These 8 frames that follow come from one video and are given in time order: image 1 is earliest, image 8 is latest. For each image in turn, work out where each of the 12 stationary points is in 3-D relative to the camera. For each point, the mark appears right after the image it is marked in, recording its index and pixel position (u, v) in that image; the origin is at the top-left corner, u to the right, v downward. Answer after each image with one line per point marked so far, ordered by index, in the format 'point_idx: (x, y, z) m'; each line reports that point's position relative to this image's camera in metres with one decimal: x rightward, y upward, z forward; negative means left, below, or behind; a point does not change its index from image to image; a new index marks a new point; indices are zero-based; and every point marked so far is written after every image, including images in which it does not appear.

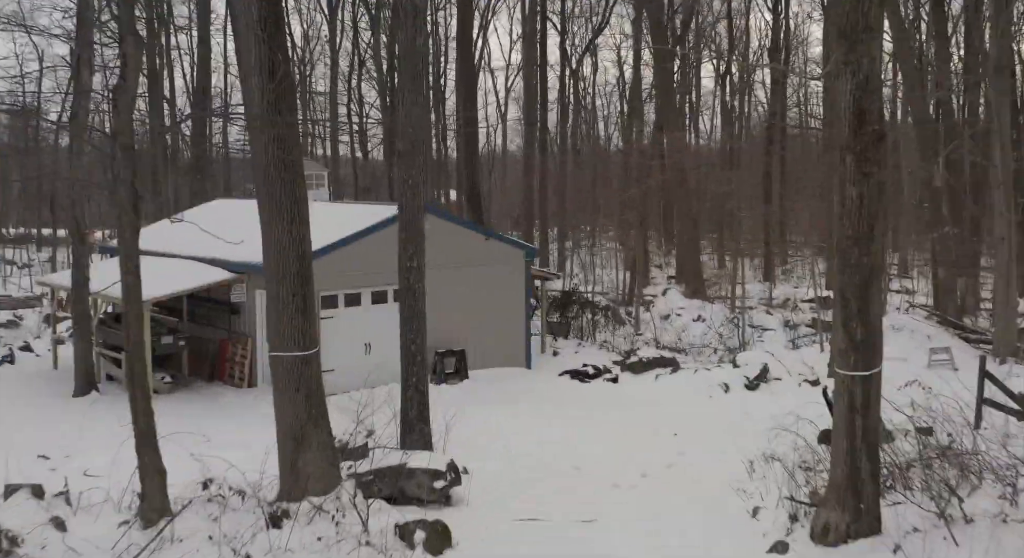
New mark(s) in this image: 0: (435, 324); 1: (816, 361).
0: (-1.2, -0.8, +13.9) m
1: (+5.2, -1.4, +15.2) m
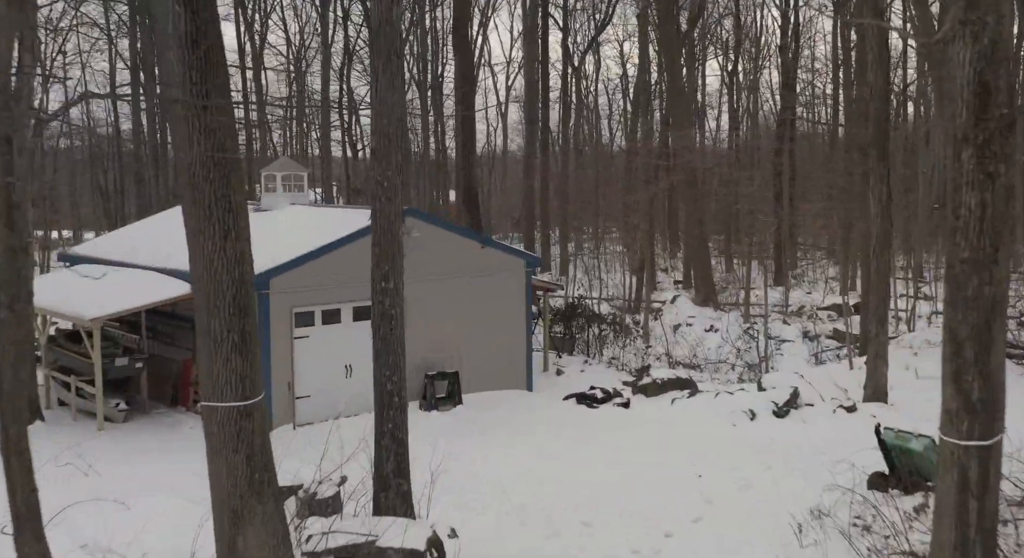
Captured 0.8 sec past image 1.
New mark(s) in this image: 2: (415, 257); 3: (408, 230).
0: (-1.2, -0.9, +12.5) m
1: (+5.2, -1.6, +13.7) m
2: (-1.4, +0.3, +12.3) m
3: (-1.5, +0.7, +12.2) m
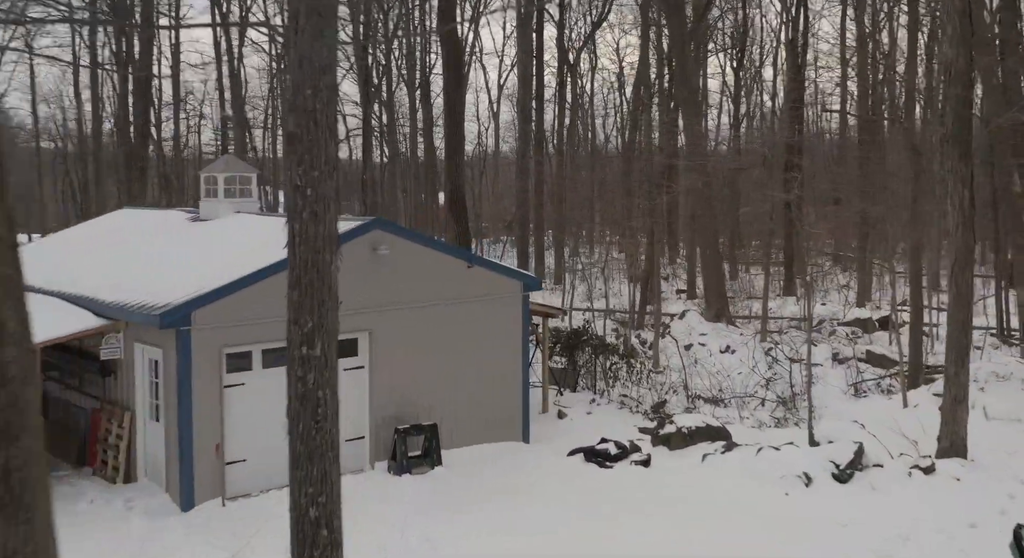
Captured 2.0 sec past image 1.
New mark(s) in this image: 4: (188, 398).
0: (-1.3, -1.3, +10.1) m
1: (+5.1, -1.9, +11.4) m
2: (-1.5, 0.0, +9.9) m
3: (-1.6, +0.4, +9.8) m
4: (-3.2, -1.2, +8.9) m
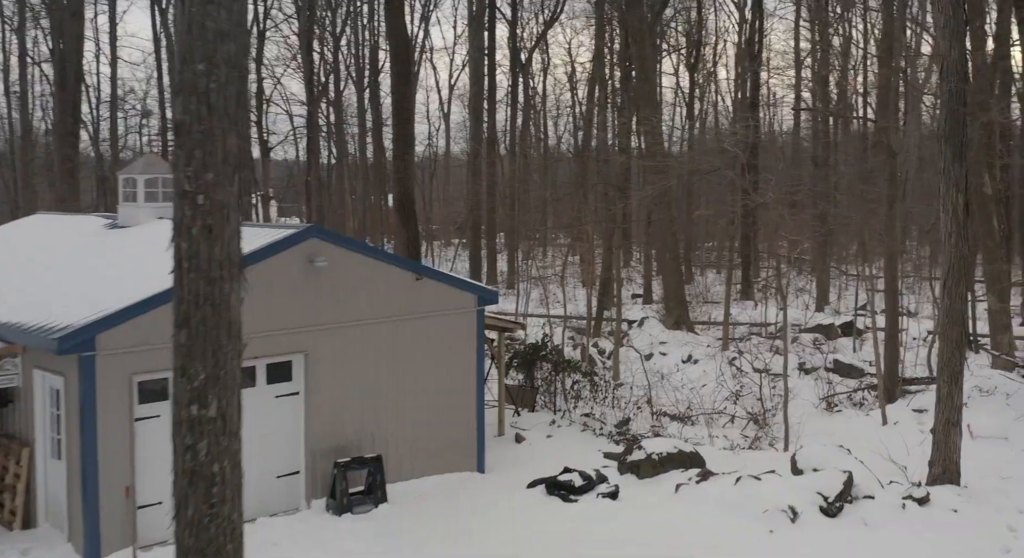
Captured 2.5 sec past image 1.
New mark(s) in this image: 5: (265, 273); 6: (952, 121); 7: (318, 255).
0: (-1.8, -1.4, +9.0) m
1: (+4.6, -2.0, +10.6) m
2: (-2.0, -0.2, +8.8) m
3: (-2.0, +0.2, +8.7) m
4: (-3.6, -1.3, +7.7) m
5: (-2.4, +0.1, +8.6) m
6: (+4.5, +1.6, +9.1) m
7: (-1.9, +0.2, +8.8) m
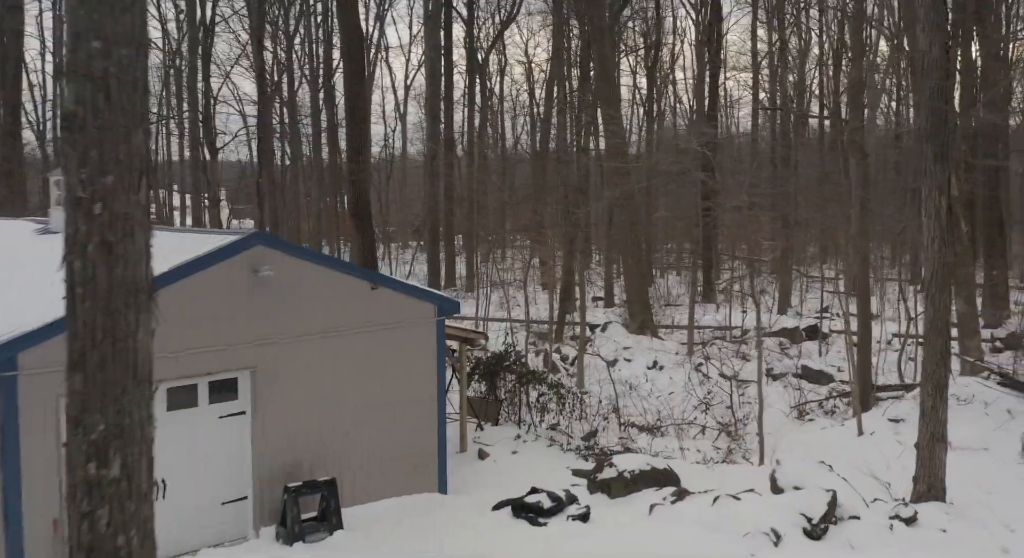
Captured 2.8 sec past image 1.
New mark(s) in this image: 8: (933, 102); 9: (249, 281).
0: (-2.1, -1.5, +8.3) m
1: (+4.2, -2.1, +10.2) m
2: (-2.3, -0.2, +8.1) m
3: (-2.3, +0.1, +8.0) m
4: (-3.9, -1.4, +6.9) m
5: (-2.8, 0.0, +7.9) m
6: (+4.1, +1.6, +8.7) m
7: (-2.3, +0.1, +8.1) m
8: (+4.1, +1.7, +8.6) m
9: (-2.4, 0.0, +8.0) m
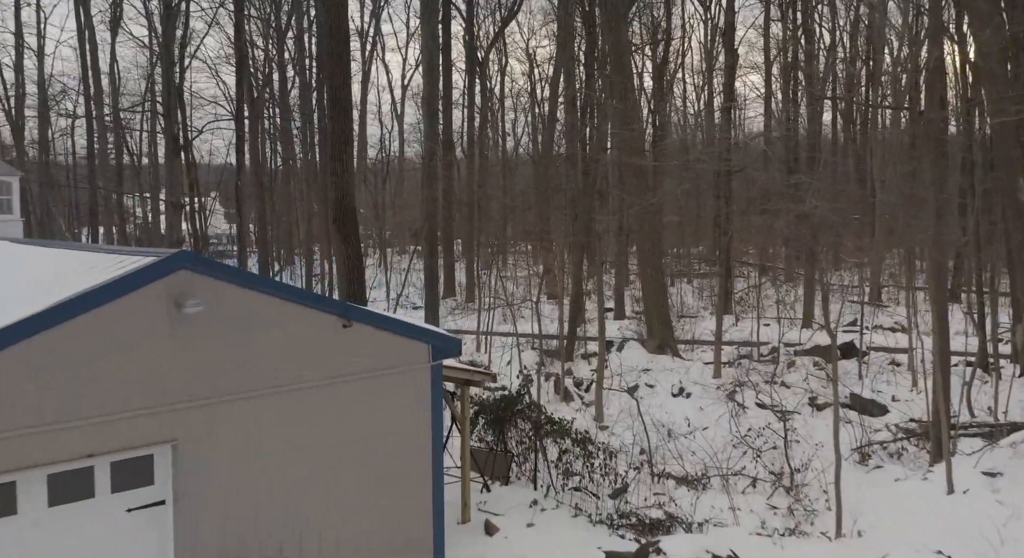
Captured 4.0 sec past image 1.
0: (-2.0, -1.7, +6.2) m
1: (+4.3, -2.3, +8.1) m
2: (-2.1, -0.5, +6.0) m
3: (-2.2, -0.1, +5.9) m
4: (-3.8, -1.7, +4.8) m
5: (-2.6, -0.3, +5.8) m
6: (+4.3, +1.3, +6.6) m
7: (-2.1, -0.1, +5.9) m
8: (+4.3, +1.5, +6.5) m
9: (-2.3, -0.3, +5.9) m
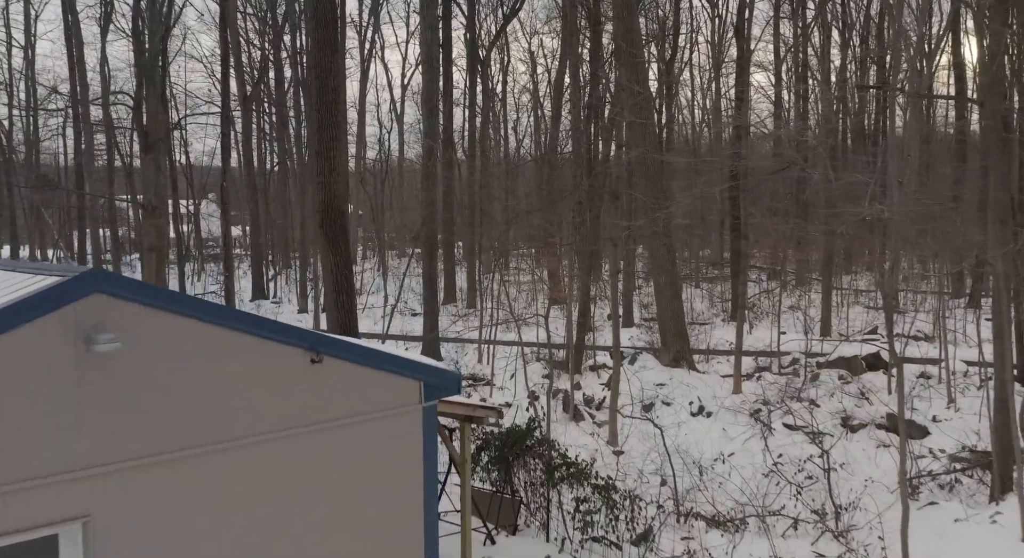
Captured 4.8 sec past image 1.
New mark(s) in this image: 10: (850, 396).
0: (-1.9, -1.9, +4.9) m
1: (+4.4, -2.5, +6.8) m
2: (-2.1, -0.6, +4.7) m
3: (-2.1, -0.2, +4.6) m
4: (-3.7, -1.8, +3.5) m
5: (-2.5, -0.4, +4.5) m
6: (+4.4, +1.2, +5.3) m
7: (-2.1, -0.2, +4.7) m
8: (+4.3, +1.4, +5.2) m
9: (-2.2, -0.4, +4.6) m
10: (+6.0, -2.1, +15.7) m
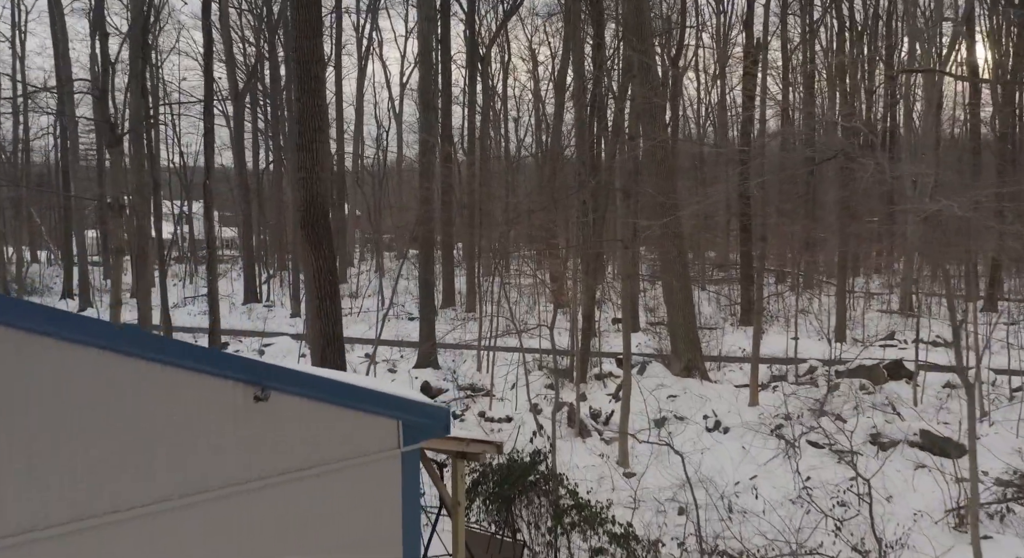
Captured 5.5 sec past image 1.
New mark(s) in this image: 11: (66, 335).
0: (-1.9, -1.9, +3.8) m
1: (+4.4, -2.5, +5.7) m
2: (-2.1, -0.7, +3.6) m
3: (-2.1, -0.3, +3.5) m
4: (-3.7, -1.9, +2.4) m
5: (-2.5, -0.5, +3.4) m
6: (+4.4, +1.1, +4.2) m
7: (-2.1, -0.3, +3.6) m
8: (+4.3, +1.3, +4.1) m
9: (-2.2, -0.4, +3.5) m
10: (+6.1, -2.1, +14.6) m
11: (-1.9, -0.1, +3.7) m
